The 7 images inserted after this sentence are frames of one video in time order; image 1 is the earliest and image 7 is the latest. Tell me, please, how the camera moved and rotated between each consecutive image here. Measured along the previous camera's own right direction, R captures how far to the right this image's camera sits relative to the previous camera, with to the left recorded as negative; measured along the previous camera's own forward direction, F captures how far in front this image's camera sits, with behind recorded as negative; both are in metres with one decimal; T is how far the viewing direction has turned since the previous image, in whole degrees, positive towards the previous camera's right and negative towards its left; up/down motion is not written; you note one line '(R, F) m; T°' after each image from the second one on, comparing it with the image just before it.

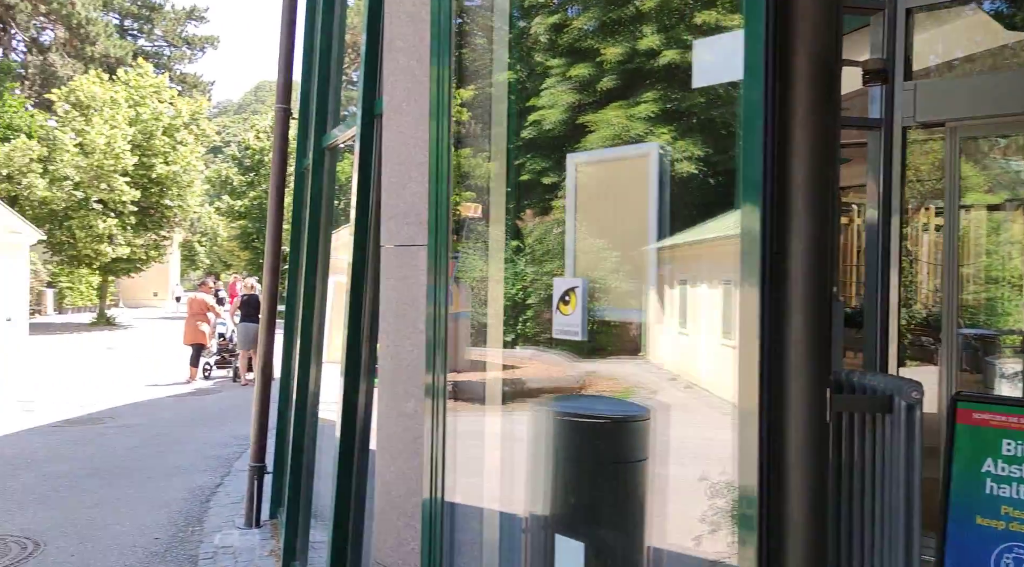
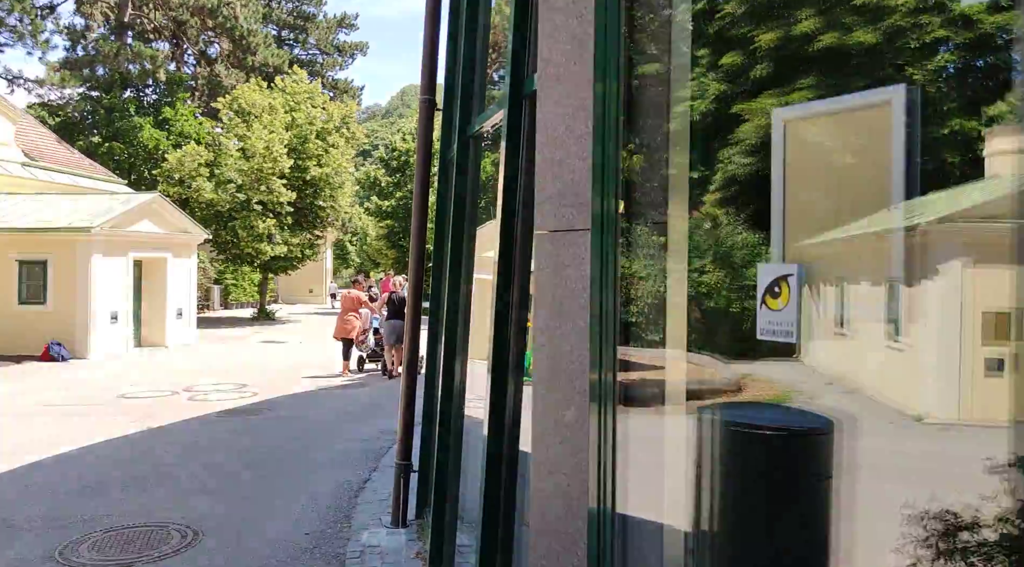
(-0.1, +0.2) m; -9°
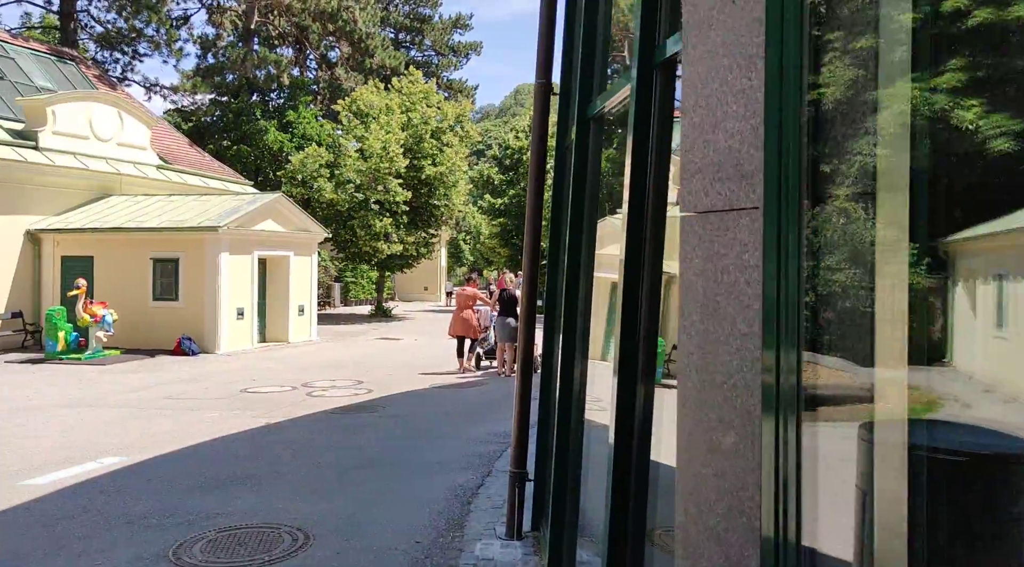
(0.0, +0.3) m; -7°
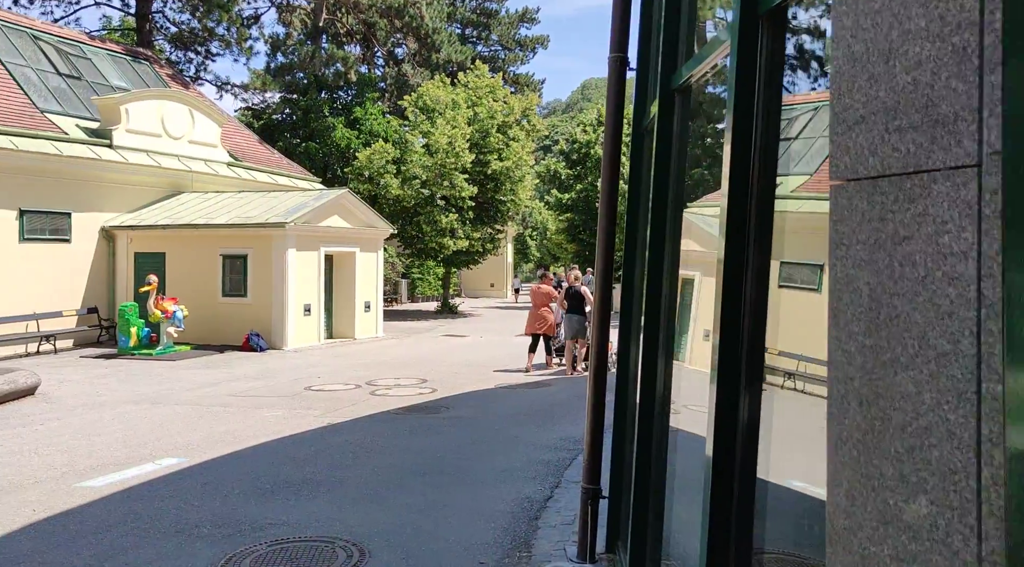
(0.0, +0.4) m; -4°
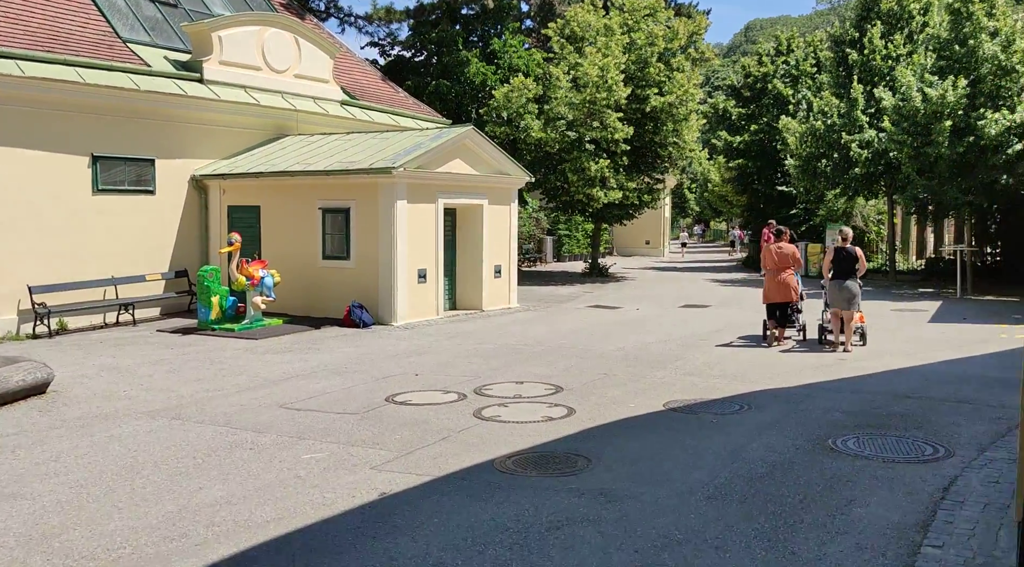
(-0.2, +4.2) m; -9°
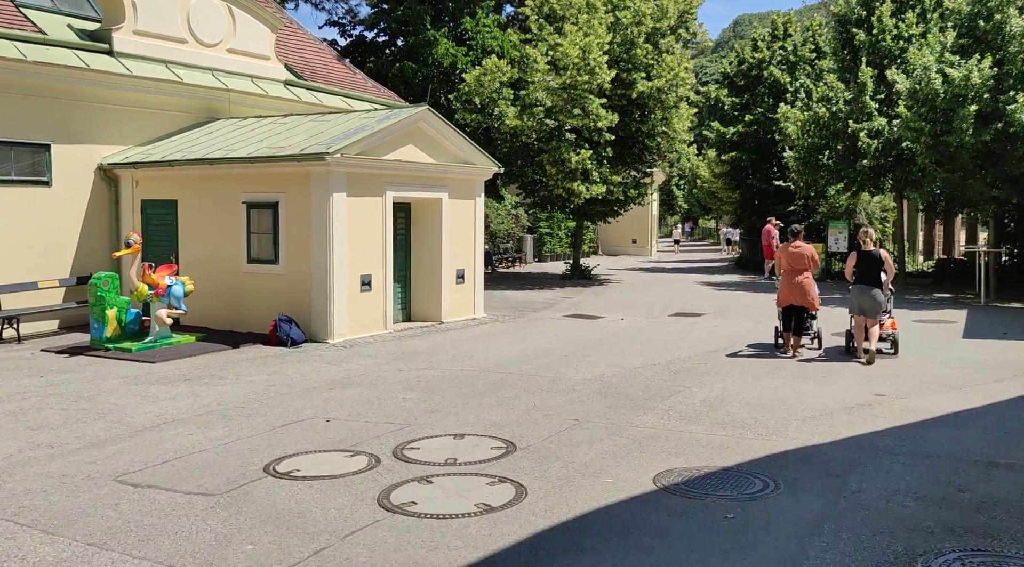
(+0.4, +2.5) m; +1°
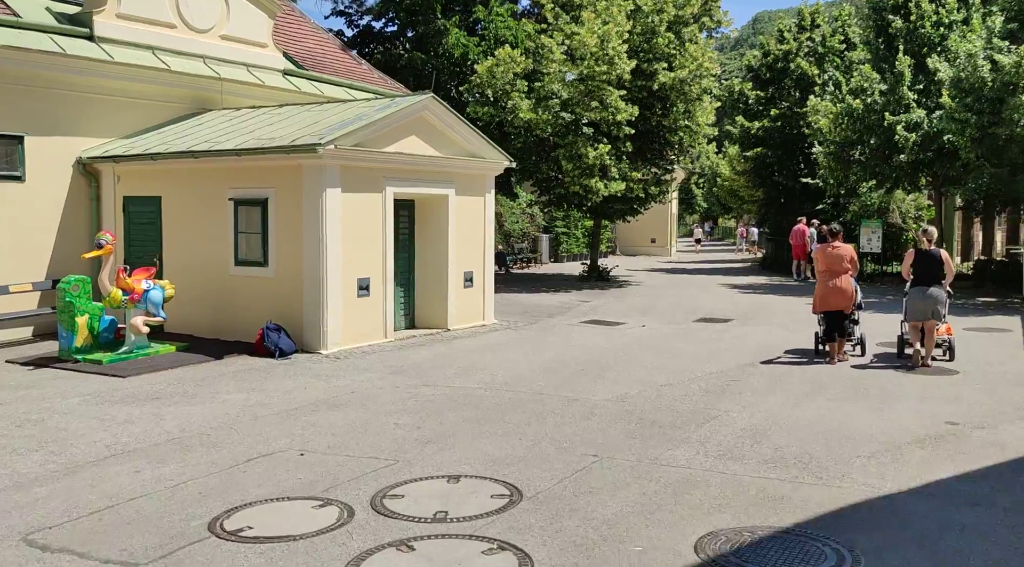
(+0.1, +1.2) m; -1°
